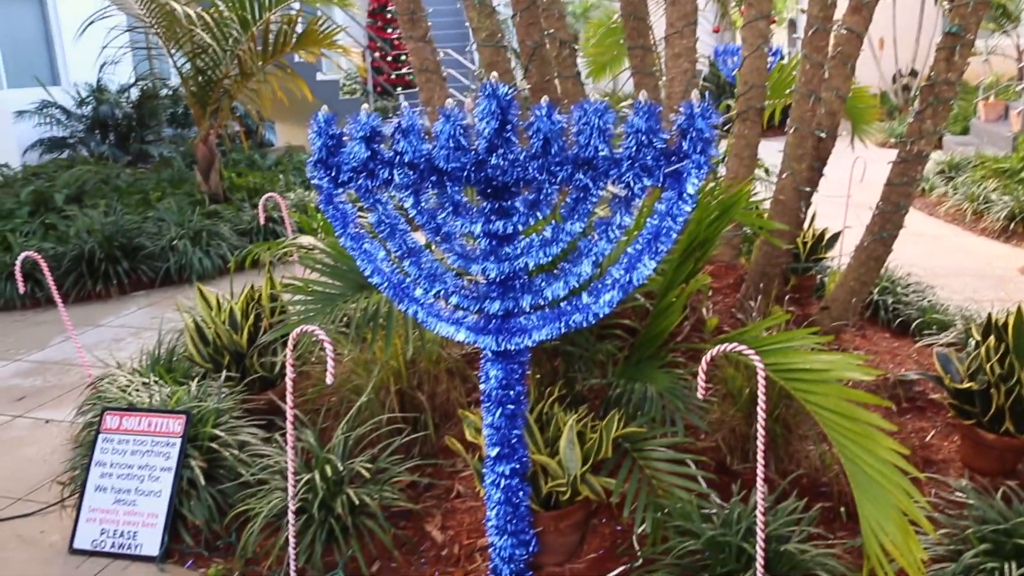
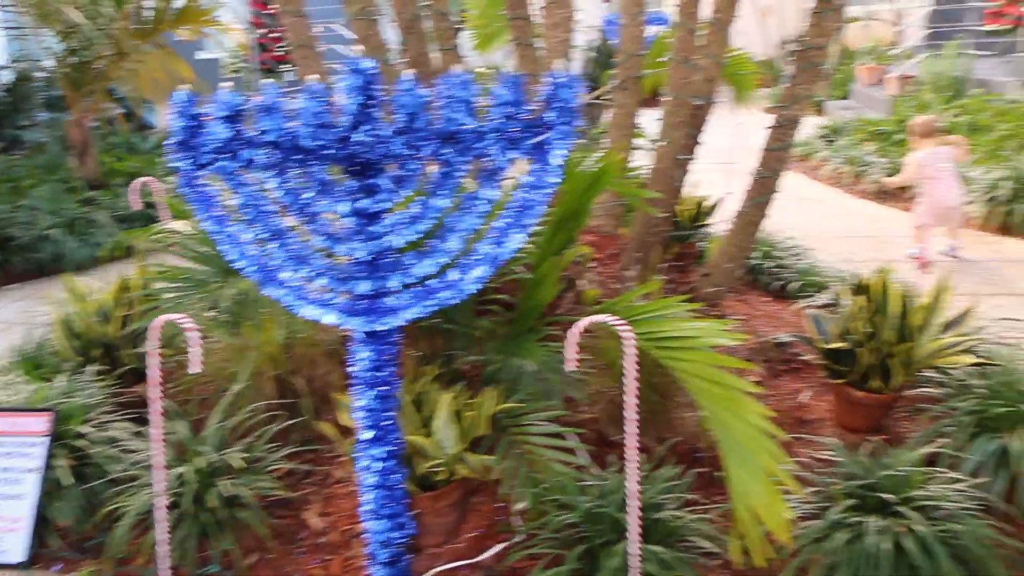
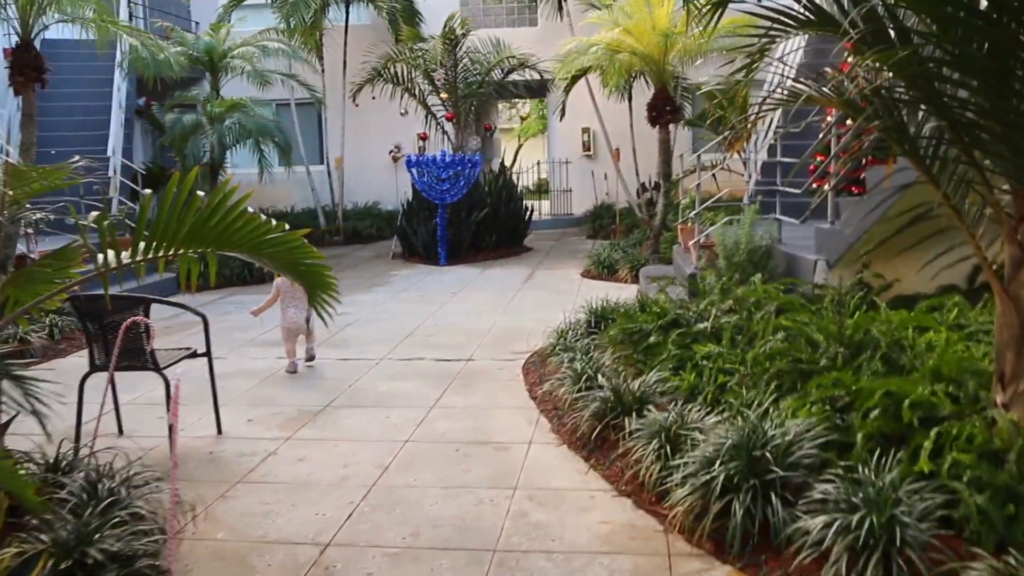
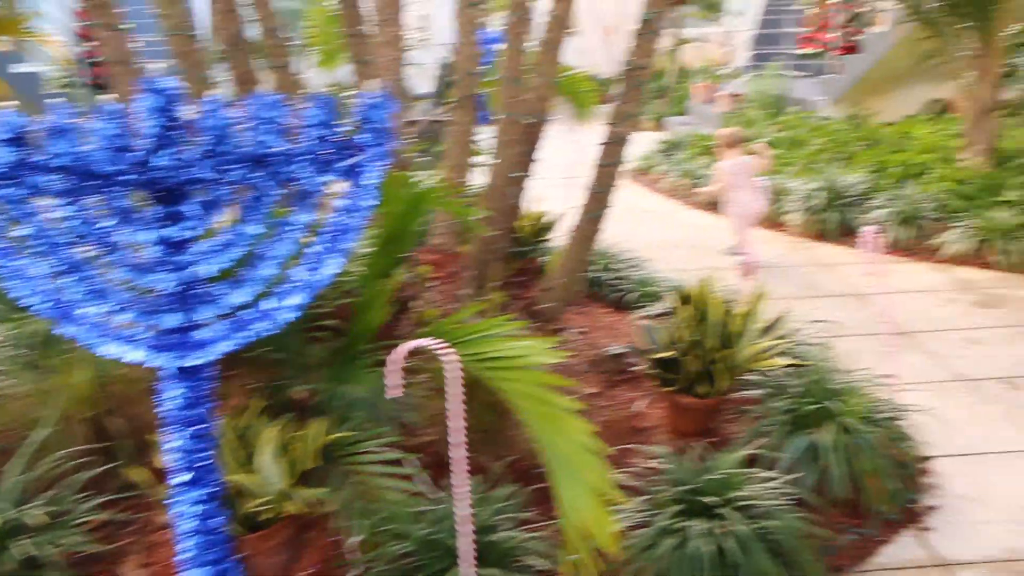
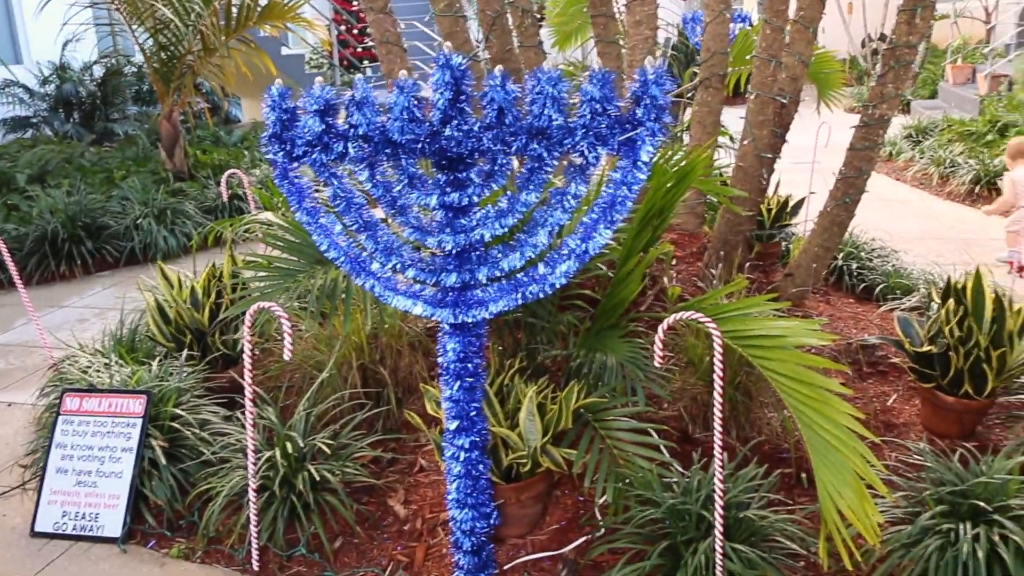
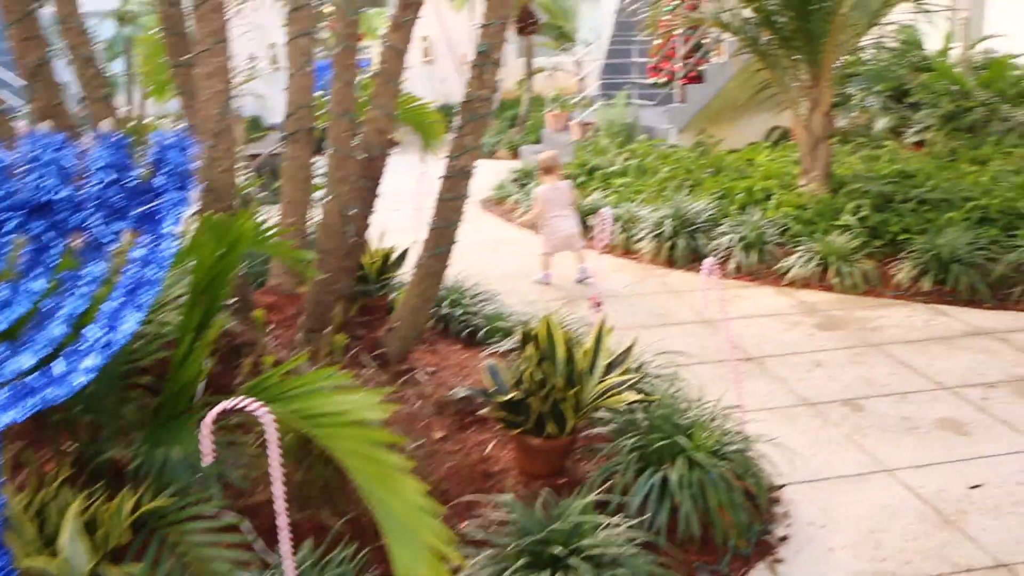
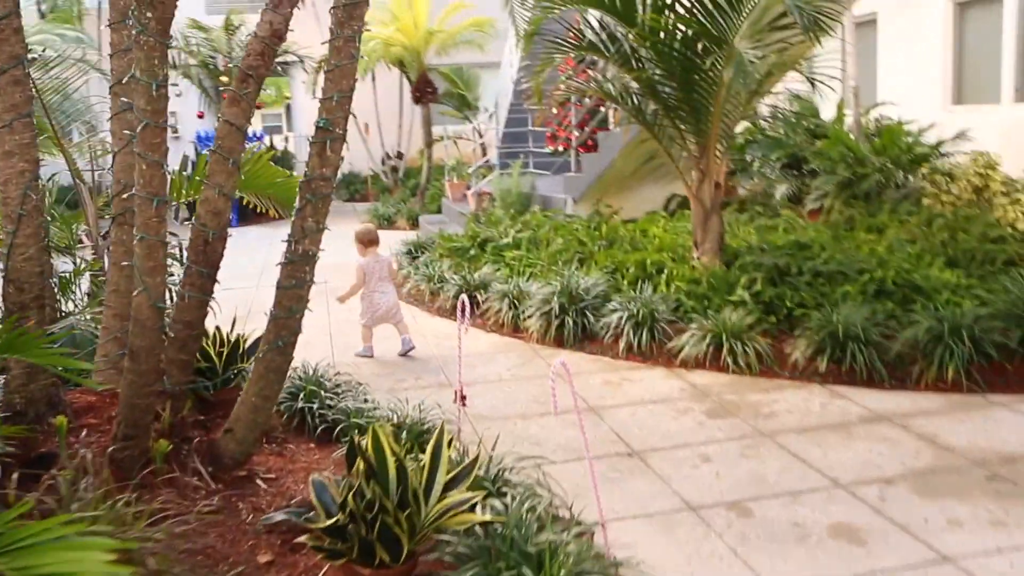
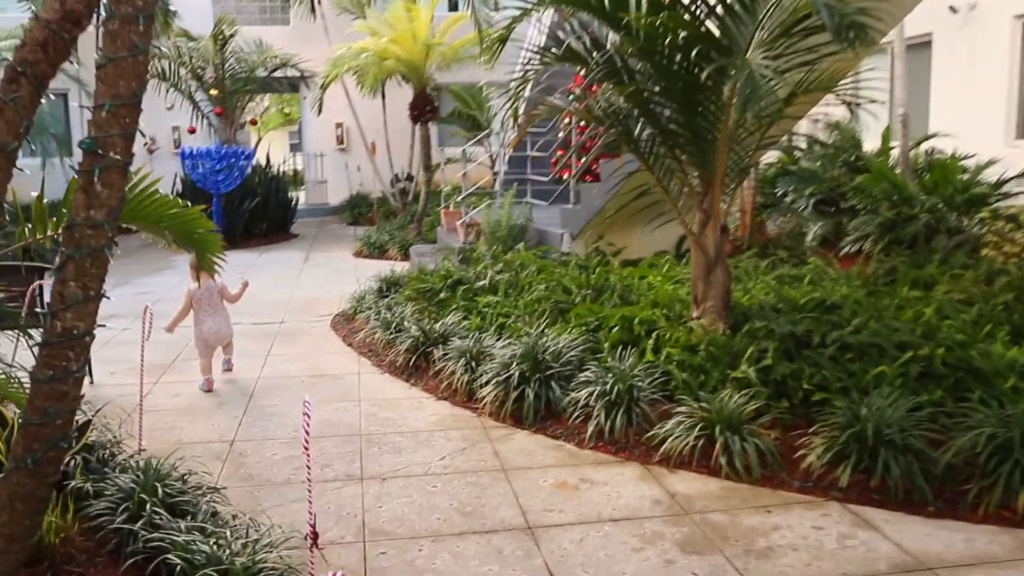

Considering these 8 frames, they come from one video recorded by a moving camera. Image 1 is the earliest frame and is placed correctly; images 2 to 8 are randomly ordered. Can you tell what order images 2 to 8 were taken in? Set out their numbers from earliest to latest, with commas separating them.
5, 2, 4, 6, 7, 8, 3
